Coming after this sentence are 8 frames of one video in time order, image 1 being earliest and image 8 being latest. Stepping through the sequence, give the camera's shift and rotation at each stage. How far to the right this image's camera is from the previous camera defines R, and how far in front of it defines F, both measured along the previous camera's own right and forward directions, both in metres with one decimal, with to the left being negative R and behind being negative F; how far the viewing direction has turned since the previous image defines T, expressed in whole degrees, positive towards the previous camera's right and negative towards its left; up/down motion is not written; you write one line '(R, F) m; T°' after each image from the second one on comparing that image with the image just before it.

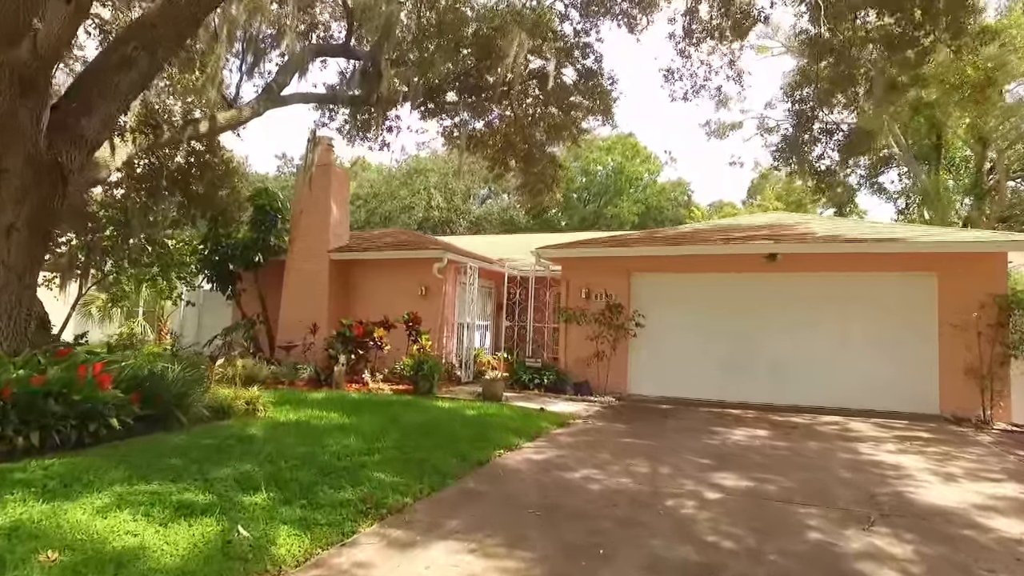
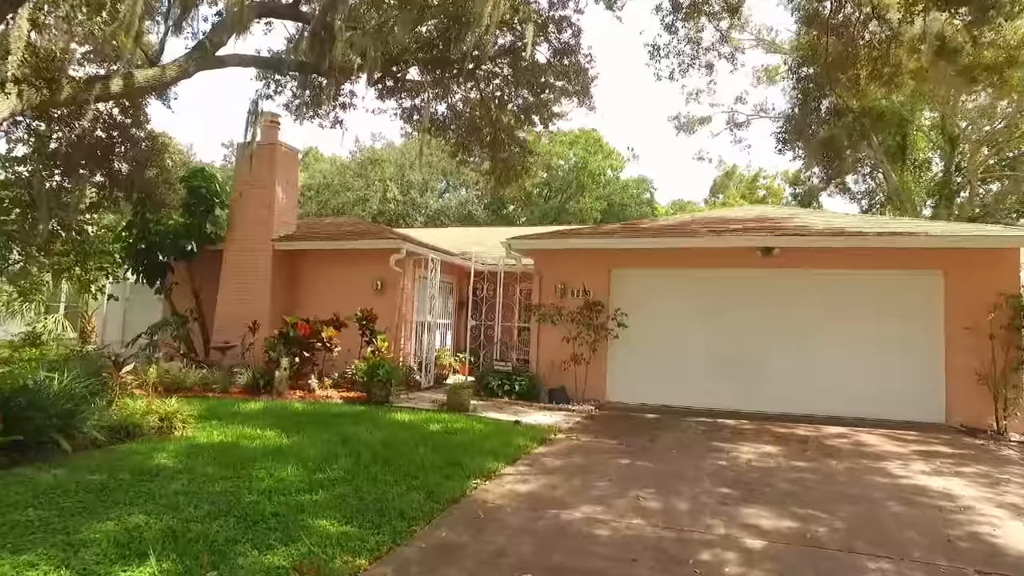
(-0.2, +1.2) m; +4°
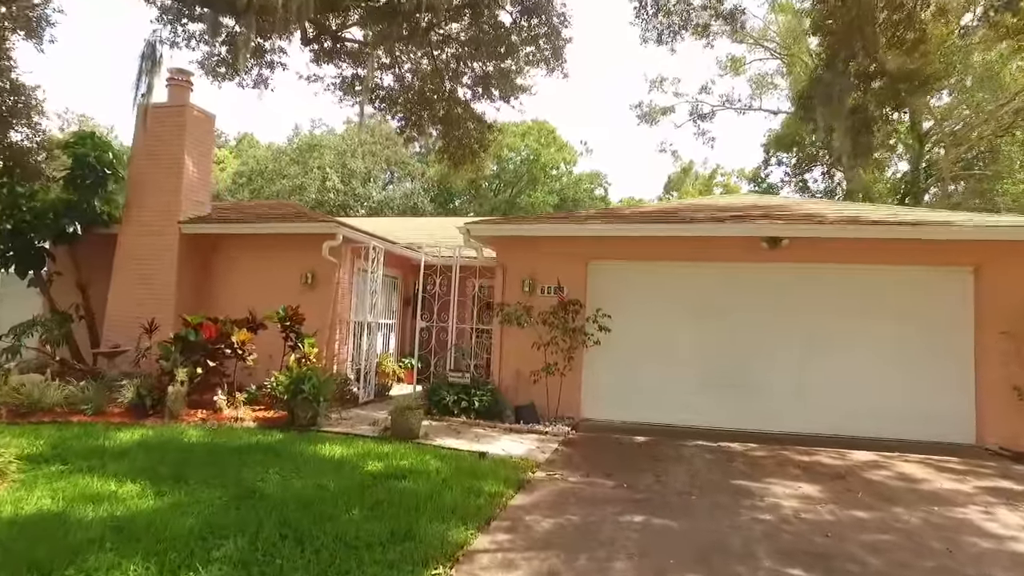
(-0.2, +1.8) m; +5°
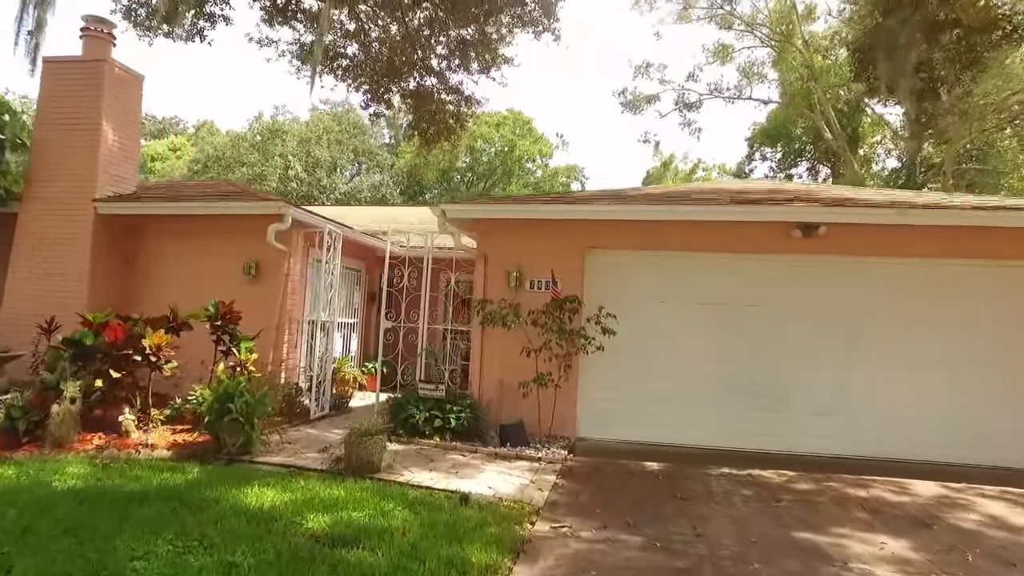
(-0.2, +1.5) m; +2°
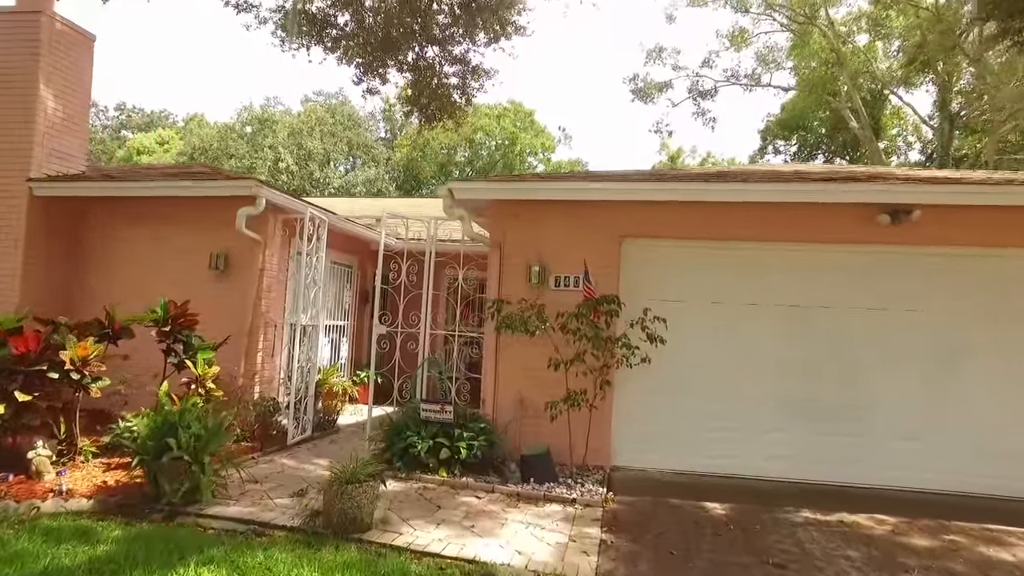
(-0.2, +1.4) m; 0°
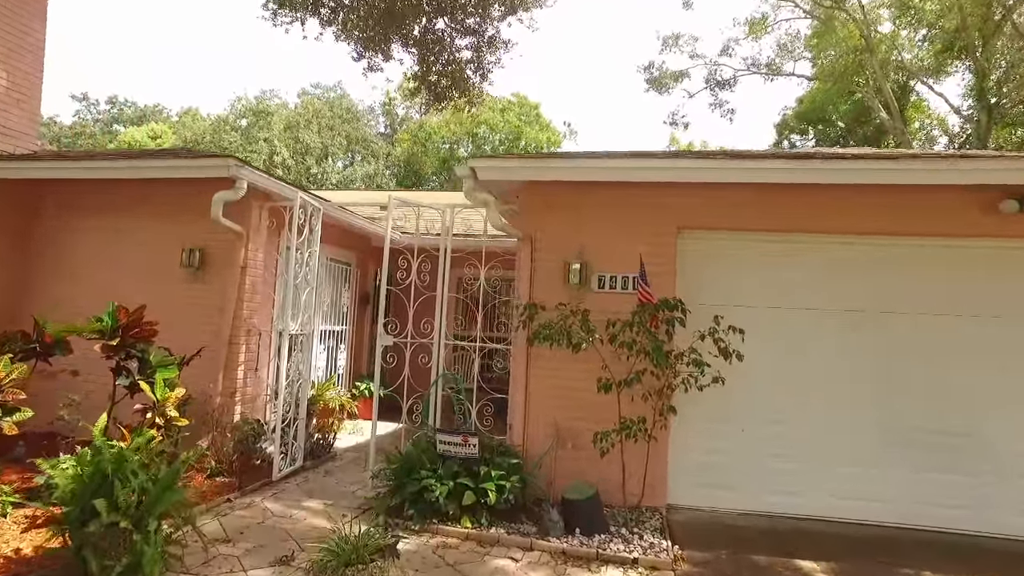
(-0.3, +1.1) m; 0°
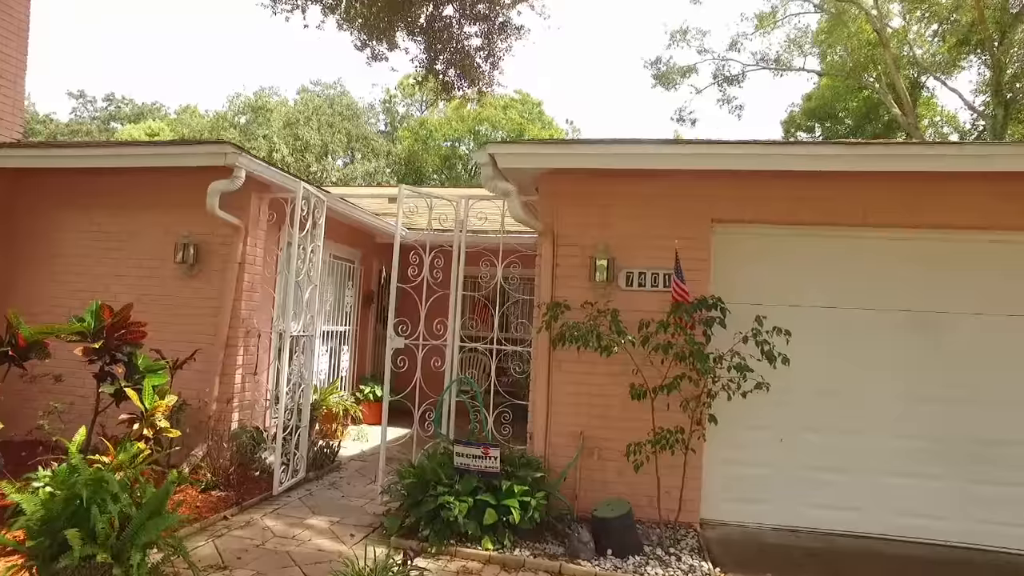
(-0.2, +0.4) m; 0°
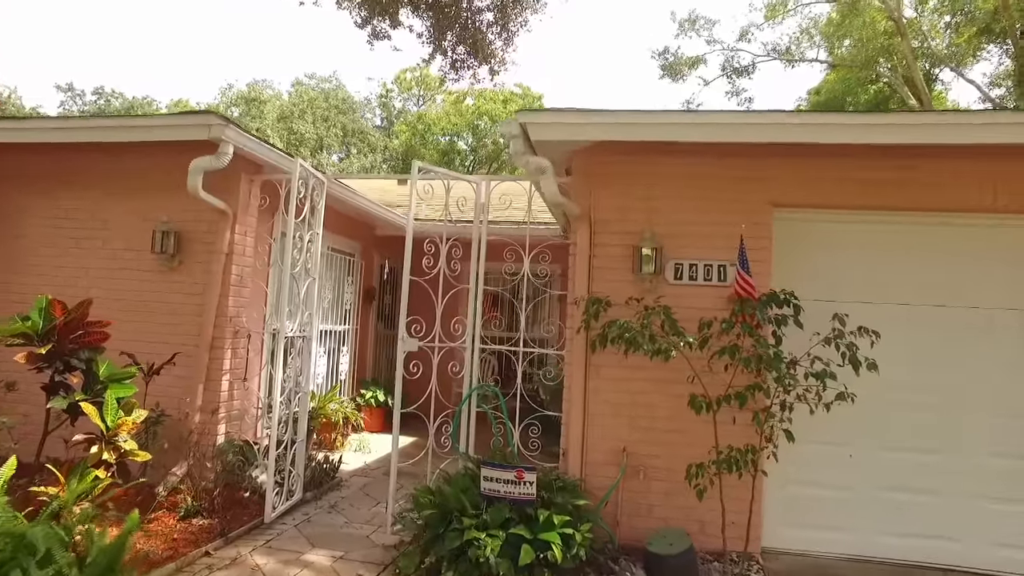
(-0.2, +0.7) m; 0°
